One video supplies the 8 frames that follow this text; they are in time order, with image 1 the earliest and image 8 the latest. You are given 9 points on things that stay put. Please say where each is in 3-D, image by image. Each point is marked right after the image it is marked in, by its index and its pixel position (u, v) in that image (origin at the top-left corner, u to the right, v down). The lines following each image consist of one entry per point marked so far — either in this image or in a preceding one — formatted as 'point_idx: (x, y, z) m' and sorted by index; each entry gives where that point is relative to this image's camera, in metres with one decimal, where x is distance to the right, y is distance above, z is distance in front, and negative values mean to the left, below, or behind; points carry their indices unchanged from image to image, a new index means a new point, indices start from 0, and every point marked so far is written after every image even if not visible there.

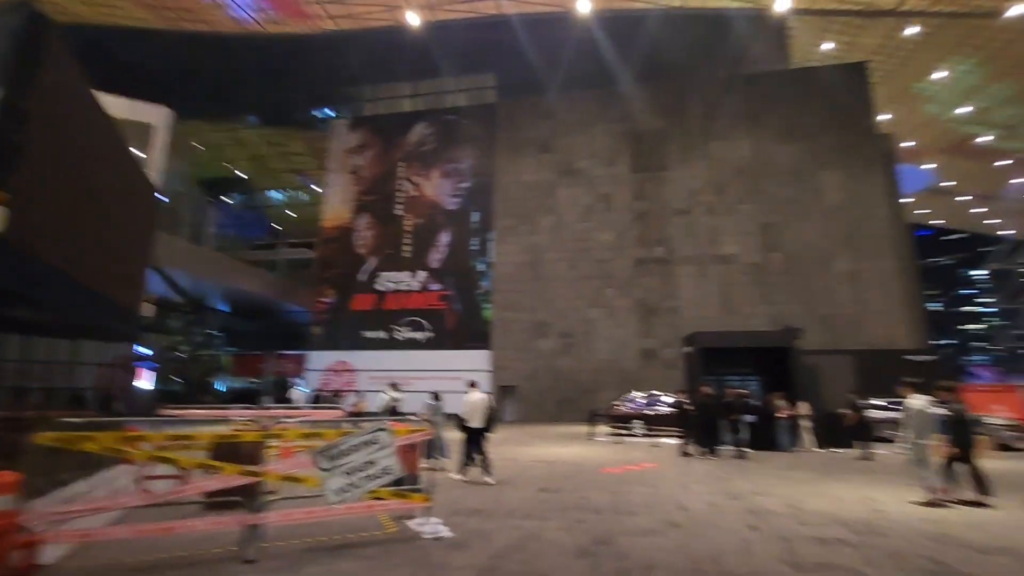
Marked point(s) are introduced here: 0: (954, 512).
0: (+5.7, -2.9, +6.3) m
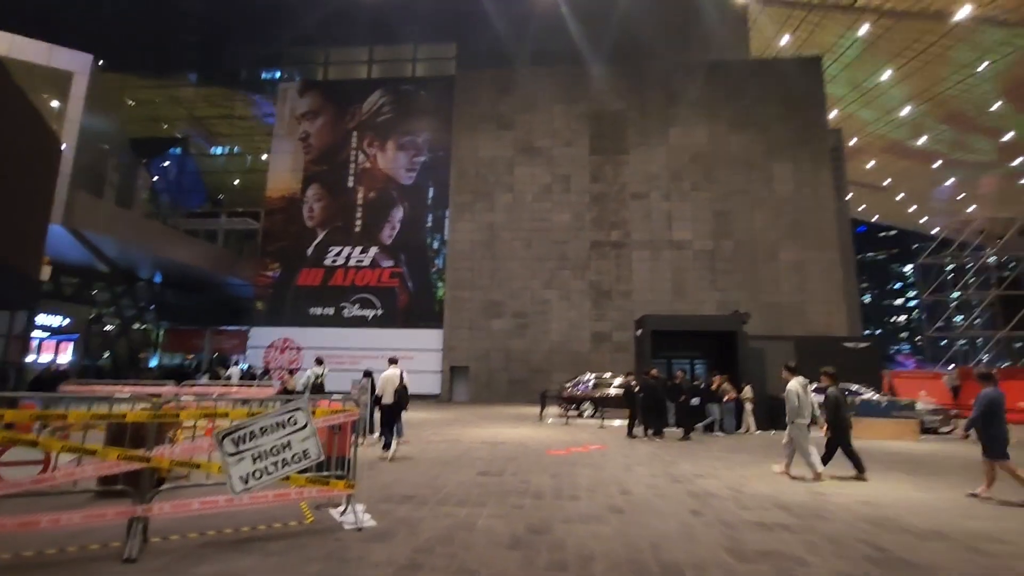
0: (+4.9, -2.7, +6.4) m
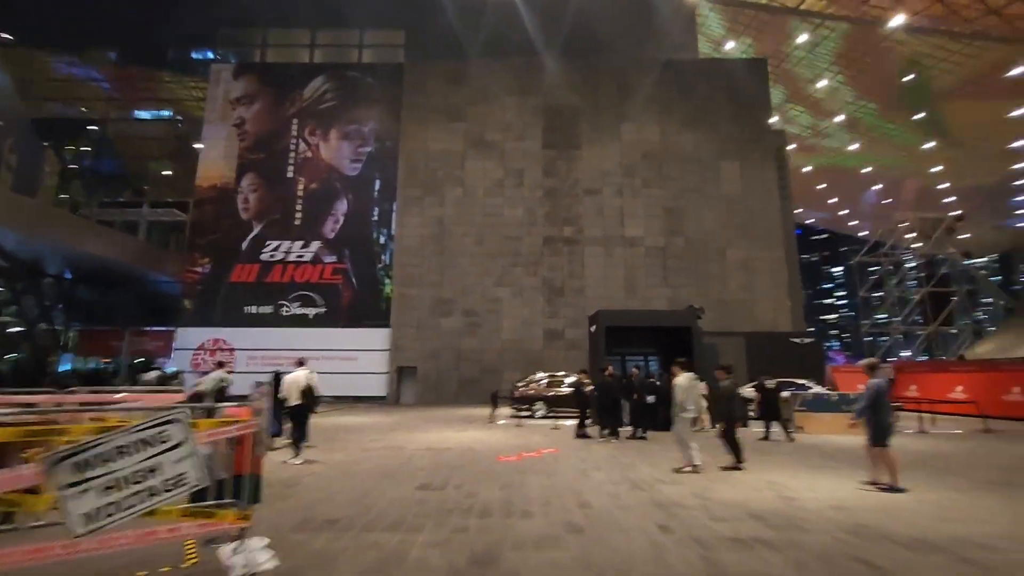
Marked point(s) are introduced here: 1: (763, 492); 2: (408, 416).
0: (+4.2, -2.6, +6.0) m
1: (+3.2, -2.6, +6.2) m
2: (-4.1, -5.0, +19.1) m
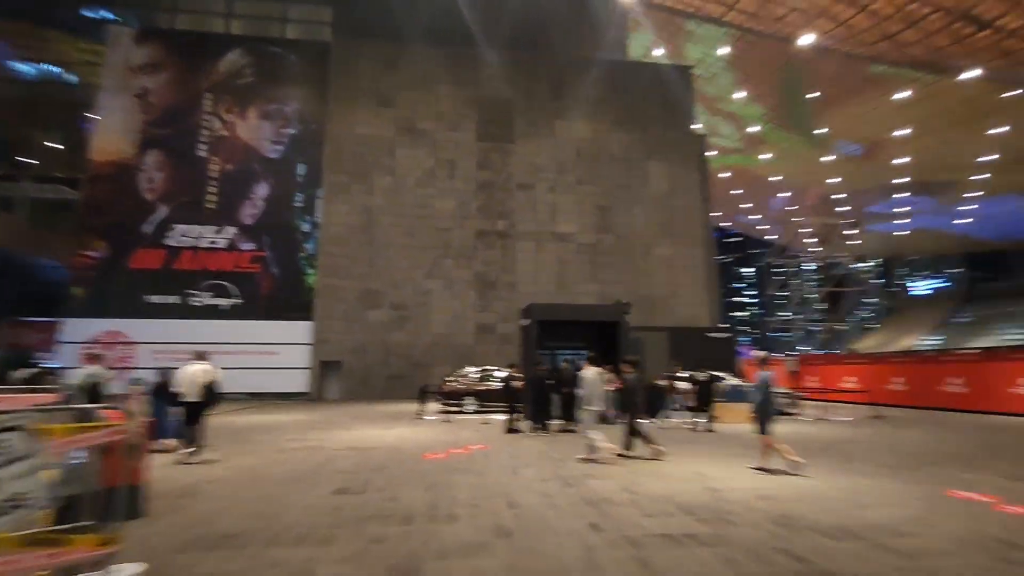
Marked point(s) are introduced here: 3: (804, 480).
0: (+3.3, -2.5, +6.2) m
1: (+2.3, -2.5, +6.2) m
2: (-6.7, -4.6, +18.1) m
3: (+3.9, -2.6, +6.6) m
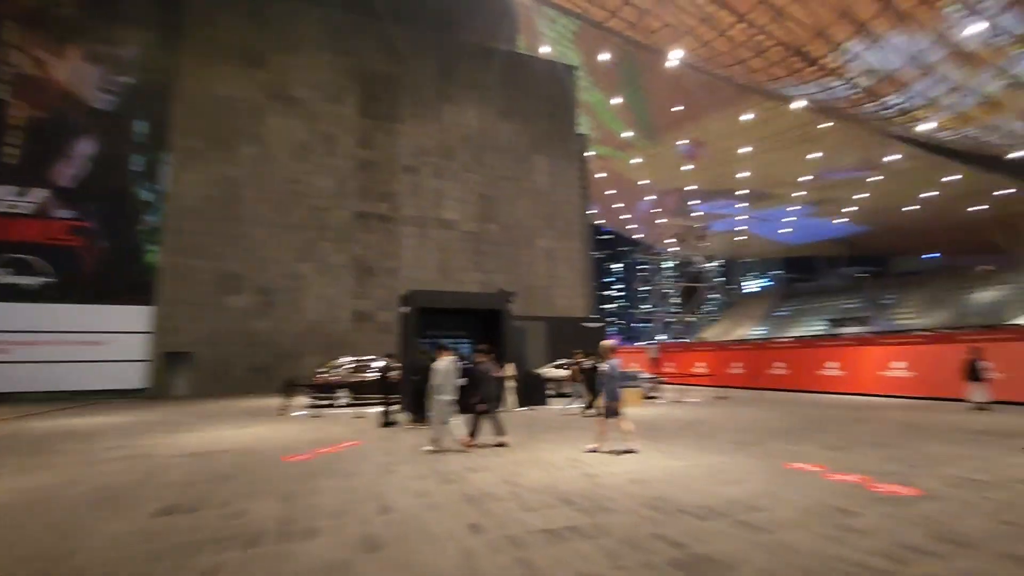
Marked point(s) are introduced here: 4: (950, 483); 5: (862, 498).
0: (+1.8, -2.4, +6.5) m
1: (+0.7, -2.3, +6.2) m
2: (-10.8, -4.0, +15.6) m
3: (+2.3, -2.5, +6.9) m
4: (+4.8, -2.1, +5.3) m
5: (+3.5, -2.1, +4.9) m
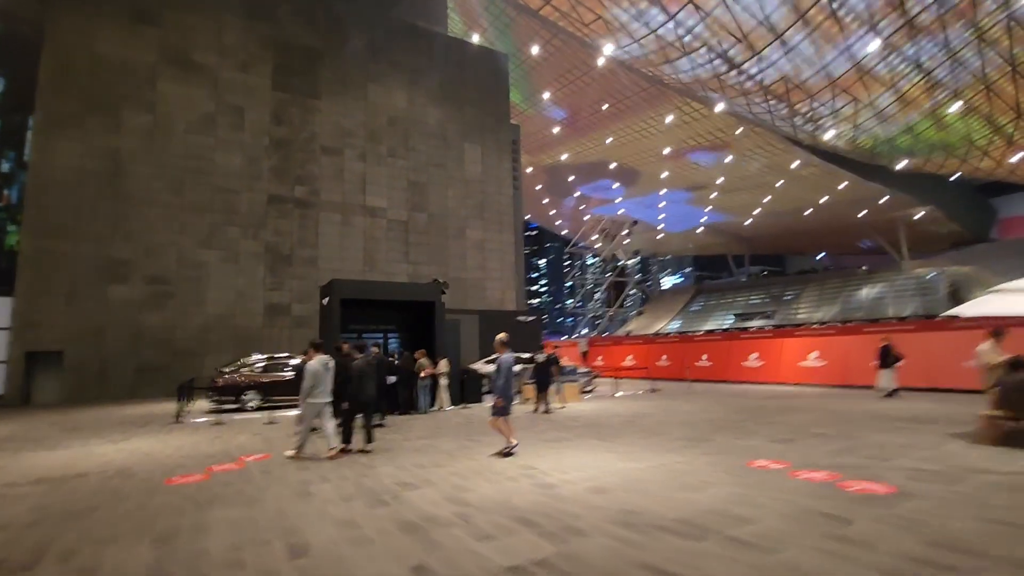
0: (+1.1, -2.2, +5.9) m
1: (+0.1, -2.2, +5.5) m
2: (-12.8, -3.6, +13.0) m
3: (+1.5, -2.3, +6.4) m
4: (+4.3, -2.0, +5.2) m
5: (+3.1, -2.0, +4.6) m
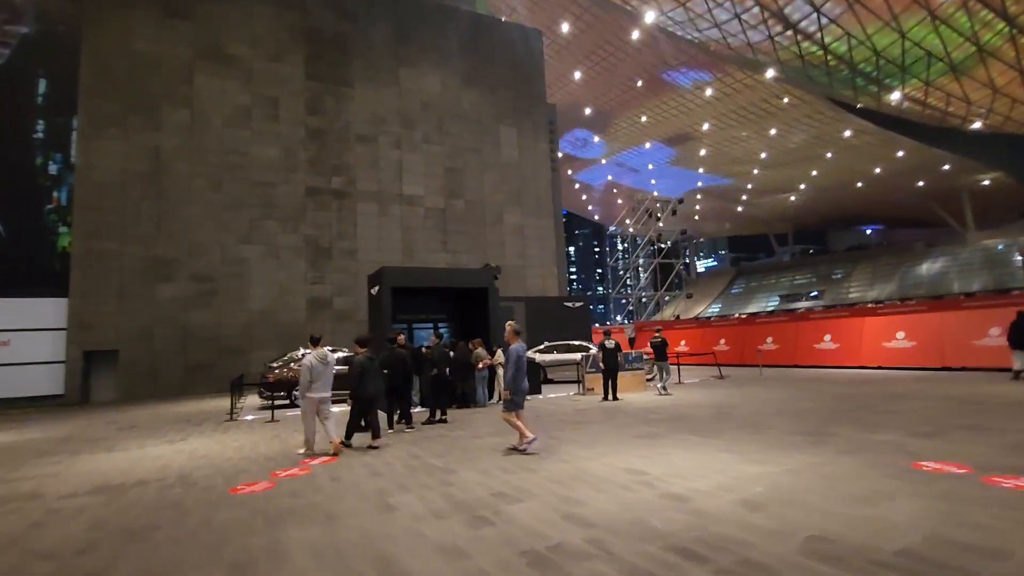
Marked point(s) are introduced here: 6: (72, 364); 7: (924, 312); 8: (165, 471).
0: (+2.2, -1.9, +4.9) m
1: (+1.2, -1.9, +4.5) m
2: (-11.1, -3.6, +12.9) m
3: (+2.7, -1.9, +5.4) m
4: (+5.3, -1.6, +4.0) m
5: (+4.1, -1.6, +3.4) m
6: (-16.9, -2.9, +18.8) m
7: (+13.3, -0.8, +15.8) m
8: (-4.7, -2.5, +6.7) m
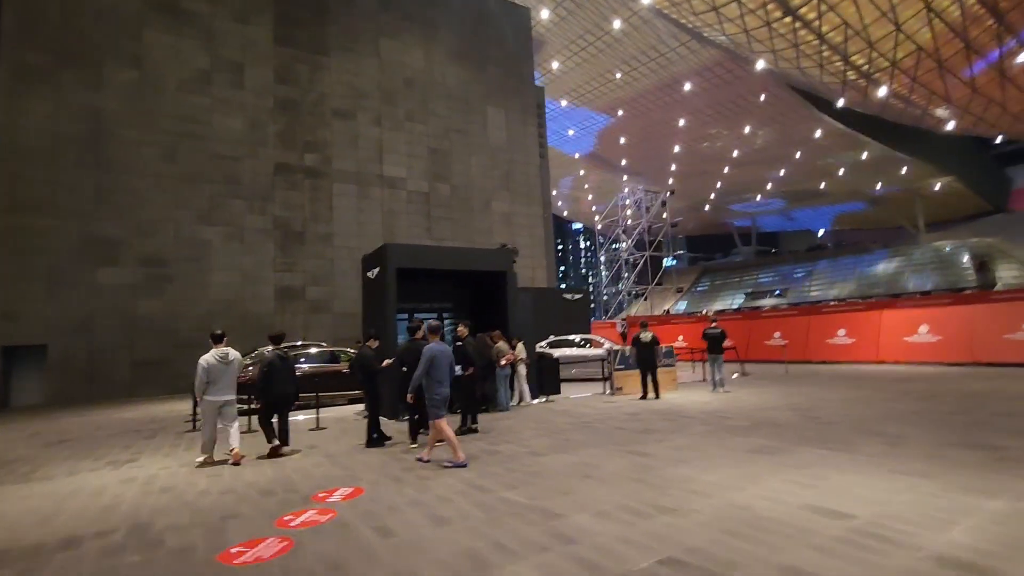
0: (+3.3, -1.6, +3.3) m
1: (+2.3, -1.6, +2.9) m
2: (-10.6, -3.1, +10.3) m
3: (+3.7, -1.7, +3.9) m
4: (+6.5, -1.4, +2.7) m
5: (+5.3, -1.4, +2.1) m
6: (-16.9, -2.4, +15.8) m
7: (+13.5, -0.5, +15.1) m
8: (-3.7, -2.2, +4.7) m
